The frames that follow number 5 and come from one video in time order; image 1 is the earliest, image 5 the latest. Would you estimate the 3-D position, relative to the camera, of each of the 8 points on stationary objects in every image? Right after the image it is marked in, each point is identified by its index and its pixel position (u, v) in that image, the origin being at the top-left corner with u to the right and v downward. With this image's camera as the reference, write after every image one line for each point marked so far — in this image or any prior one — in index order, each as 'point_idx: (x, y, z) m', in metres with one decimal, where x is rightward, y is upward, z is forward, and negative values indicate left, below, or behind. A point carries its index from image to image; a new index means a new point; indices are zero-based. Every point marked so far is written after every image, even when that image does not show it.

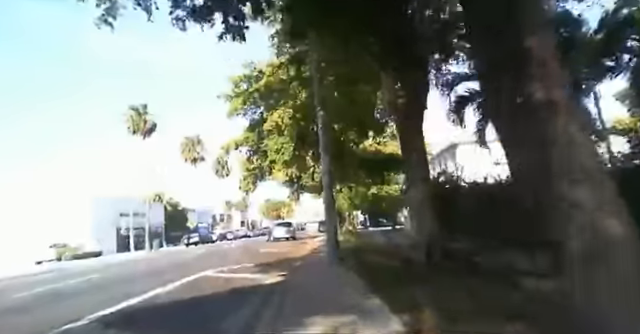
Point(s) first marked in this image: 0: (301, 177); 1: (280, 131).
0: (-0.8, -0.4, +16.6) m
1: (-1.7, +1.6, +13.4) m
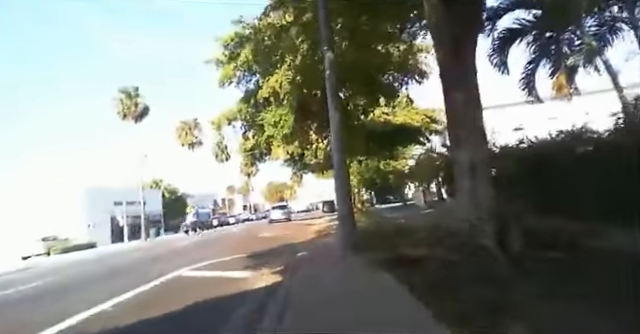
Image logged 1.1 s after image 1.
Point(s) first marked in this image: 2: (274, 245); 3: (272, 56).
0: (-0.7, +0.6, +15.4) m
1: (-1.7, +2.4, +12.1) m
2: (-2.2, -3.6, +13.4) m
3: (-1.9, +3.6, +10.7) m
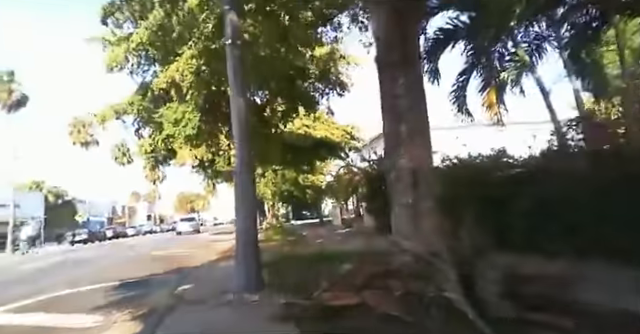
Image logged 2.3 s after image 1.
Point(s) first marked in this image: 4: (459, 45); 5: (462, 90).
0: (-4.0, +0.2, +14.1) m
1: (-4.2, +2.2, +10.7) m
2: (-5.3, -3.8, +11.6) m
3: (-4.0, +3.4, +9.3) m
4: (+4.7, +4.1, +10.7) m
5: (+5.2, +2.9, +12.2) m
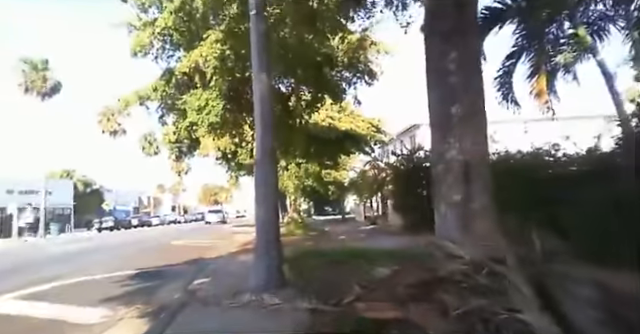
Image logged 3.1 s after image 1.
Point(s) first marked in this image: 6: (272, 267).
0: (-3.1, +0.5, +14.0) m
1: (-3.4, +2.5, +10.7) m
2: (-4.6, -3.4, +11.7) m
3: (-3.3, +3.7, +9.2) m
4: (+5.5, +4.1, +10.1) m
5: (+6.1, +3.0, +11.5) m
6: (-1.0, -2.0, +7.1) m
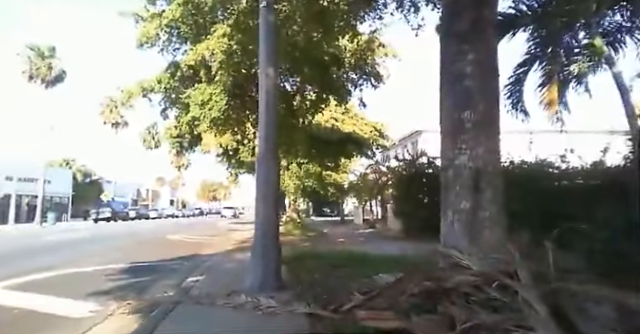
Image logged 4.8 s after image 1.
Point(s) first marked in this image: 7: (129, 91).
0: (-3.1, +0.6, +14.0) m
1: (-3.3, +2.7, +10.6) m
2: (-4.7, -3.2, +11.6) m
3: (-3.1, +3.8, +9.2) m
4: (+5.8, +3.8, +10.0) m
5: (+6.2, +2.6, +11.5) m
6: (-1.0, -2.0, +7.0) m
7: (-8.3, +3.3, +15.4) m
